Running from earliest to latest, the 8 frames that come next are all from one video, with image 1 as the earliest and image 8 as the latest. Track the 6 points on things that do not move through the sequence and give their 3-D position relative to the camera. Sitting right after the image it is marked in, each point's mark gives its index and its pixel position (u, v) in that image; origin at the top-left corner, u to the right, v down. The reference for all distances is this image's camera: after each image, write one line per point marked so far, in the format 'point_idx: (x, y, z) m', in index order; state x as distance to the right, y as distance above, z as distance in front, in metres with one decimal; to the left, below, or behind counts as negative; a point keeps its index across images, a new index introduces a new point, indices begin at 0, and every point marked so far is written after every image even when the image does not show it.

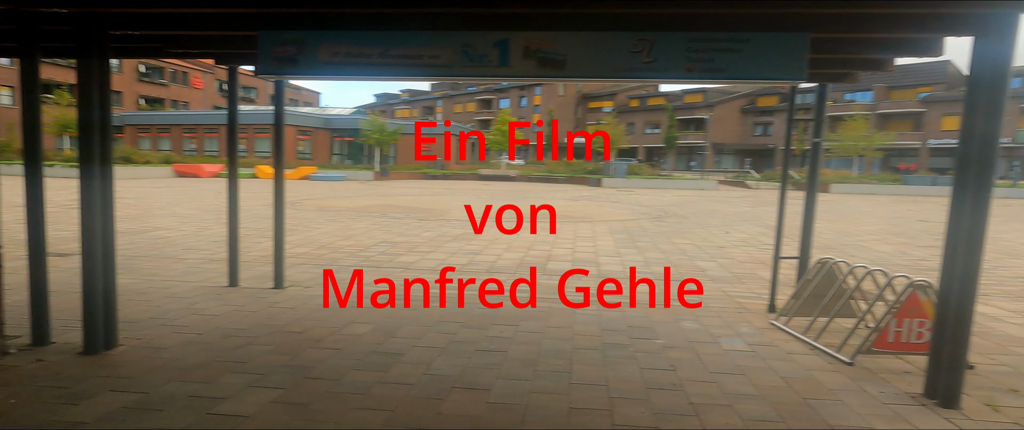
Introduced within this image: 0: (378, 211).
0: (-3.0, +0.1, +15.8) m
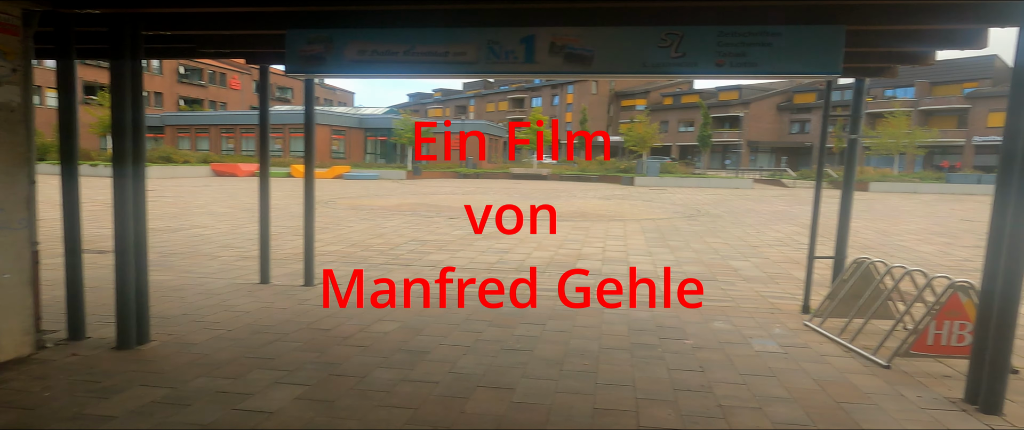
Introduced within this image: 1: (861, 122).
0: (-2.3, +0.1, +15.9) m
1: (+2.8, +0.8, +5.7) m
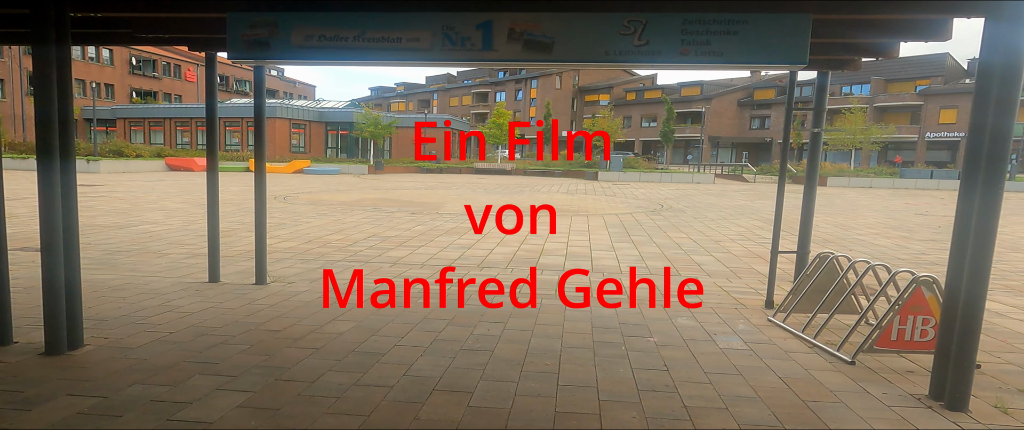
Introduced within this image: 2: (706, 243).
0: (-3.1, +0.2, +15.6) m
1: (+2.5, +0.8, +5.7) m
2: (+2.7, -0.4, +9.9) m
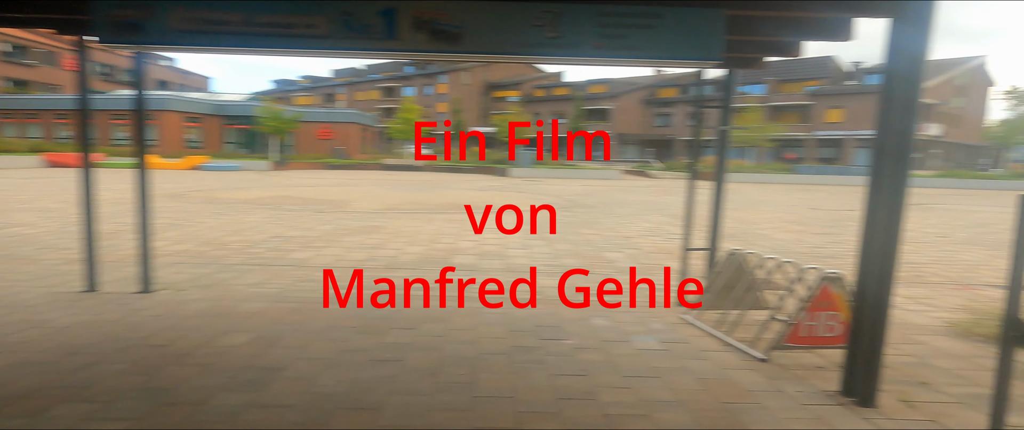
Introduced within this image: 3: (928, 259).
0: (-5.0, +0.3, +14.9) m
1: (+1.8, +0.8, +5.8) m
2: (+1.5, -0.4, +10.0) m
3: (+5.3, -0.6, +9.0) m
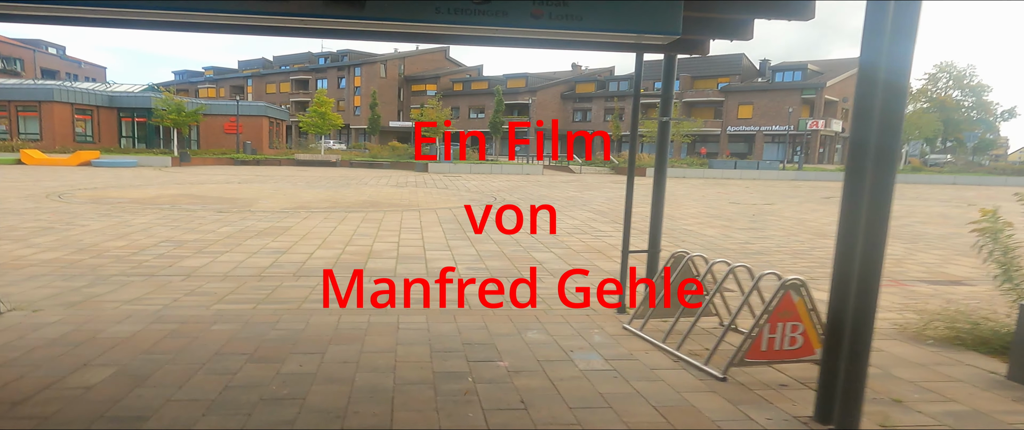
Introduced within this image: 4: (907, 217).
0: (-6.6, +0.2, +13.6) m
1: (+1.2, +0.8, +5.4) m
2: (+0.4, -0.3, +9.5) m
3: (+4.3, -0.5, +9.0) m
4: (+8.2, 0.0, +14.6) m
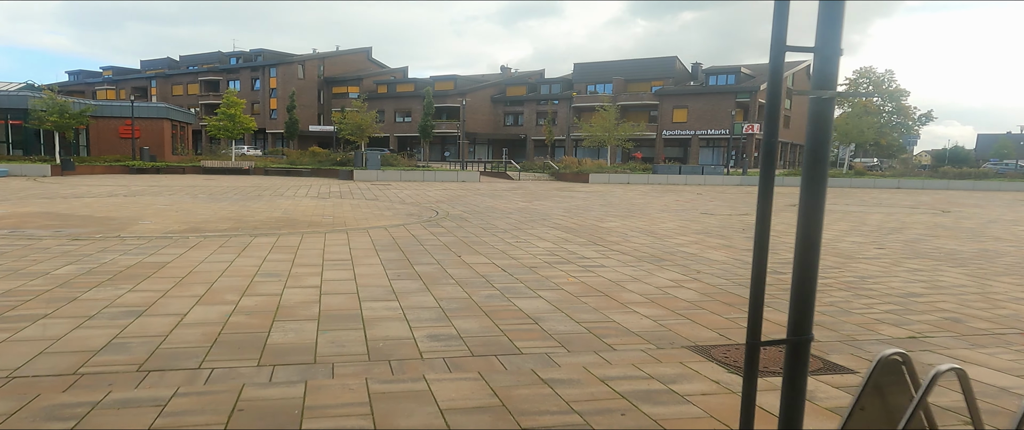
0: (-7.4, -0.1, +10.4) m
1: (+1.3, +0.6, +3.0) m
2: (+0.1, -0.6, +7.1) m
3: (+4.0, -0.7, +6.9) m
4: (+7.2, -0.3, +12.9) m
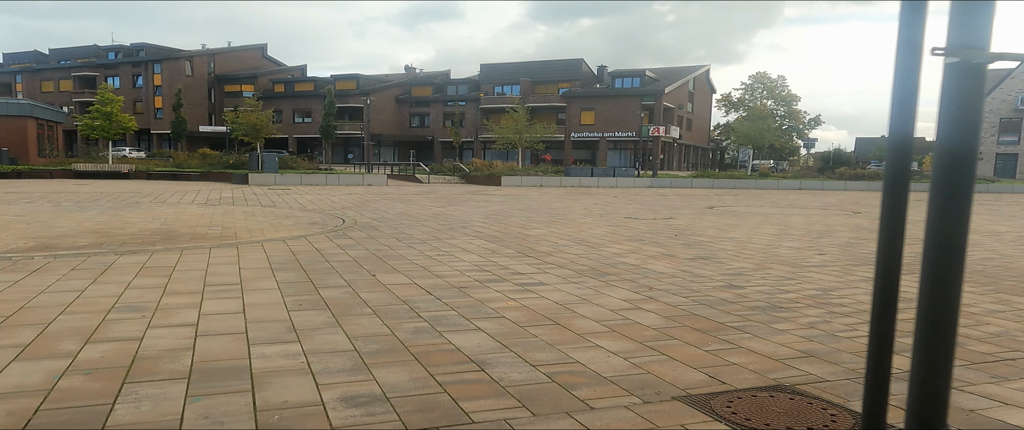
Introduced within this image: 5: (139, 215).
0: (-8.4, -0.3, +8.2) m
1: (+1.2, +0.5, +2.1) m
2: (-0.5, -0.7, +6.0) m
3: (+3.4, -0.8, +6.3) m
4: (+5.8, -0.3, +12.7) m
5: (-7.1, 0.0, +13.4) m
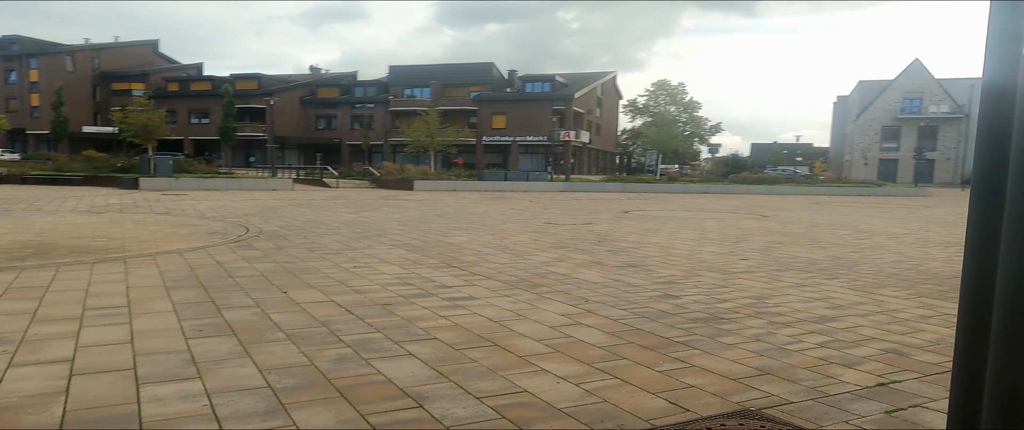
0: (-9.1, -0.5, +6.7) m
1: (+1.1, +0.5, +1.8) m
2: (-1.1, -0.8, +5.4) m
3: (+2.8, -0.8, +6.3) m
4: (+4.3, -0.4, +12.9) m
5: (-8.5, -0.2, +12.0) m
